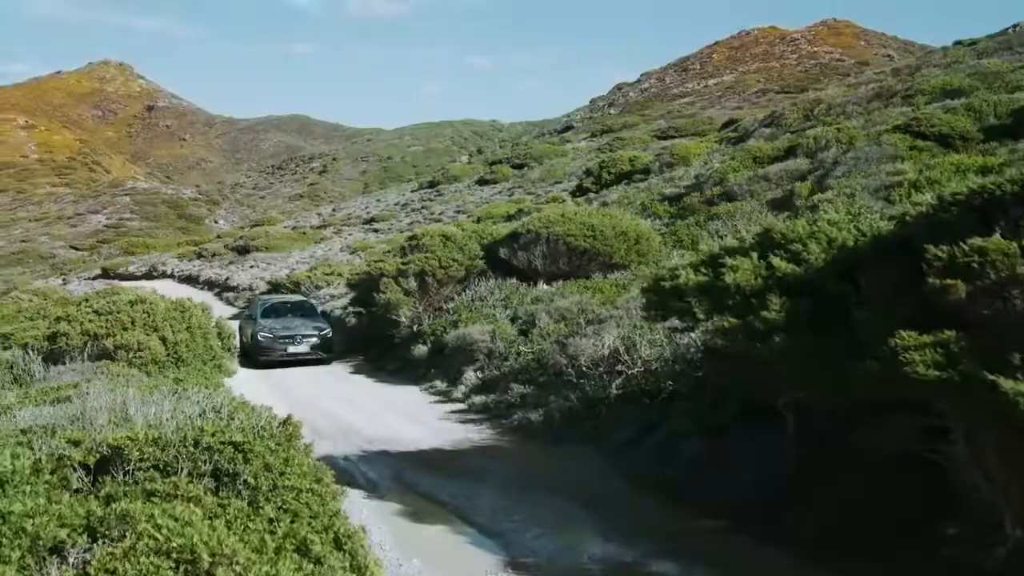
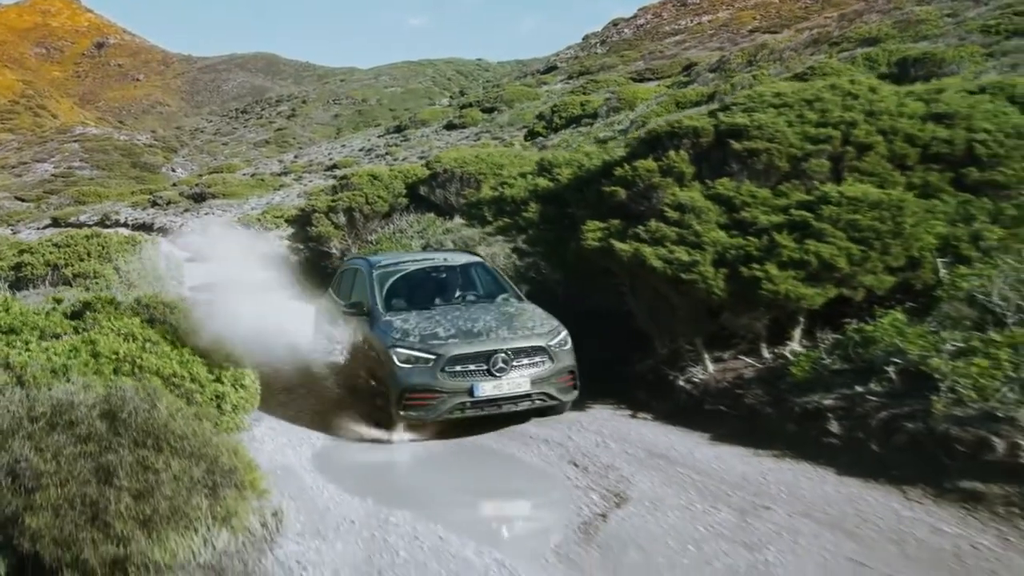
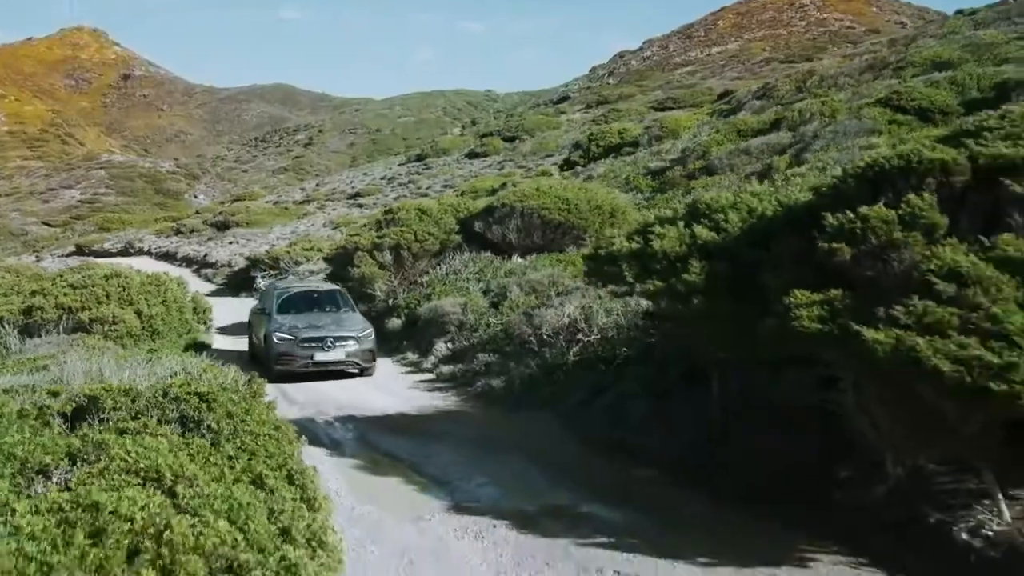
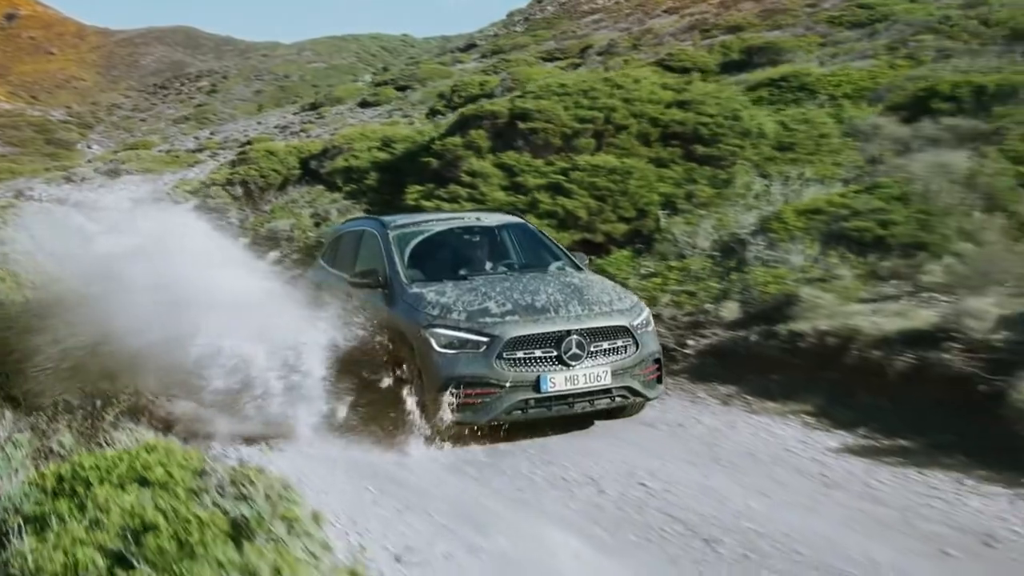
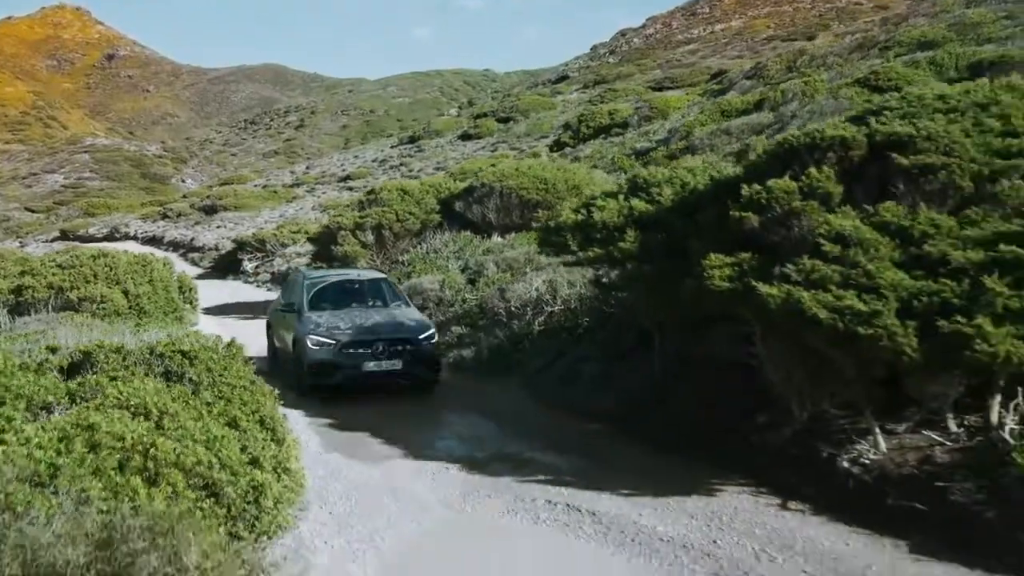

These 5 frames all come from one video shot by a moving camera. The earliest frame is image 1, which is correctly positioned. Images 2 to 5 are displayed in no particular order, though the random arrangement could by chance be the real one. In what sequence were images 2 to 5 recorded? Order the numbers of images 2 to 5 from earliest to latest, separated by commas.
3, 5, 2, 4
